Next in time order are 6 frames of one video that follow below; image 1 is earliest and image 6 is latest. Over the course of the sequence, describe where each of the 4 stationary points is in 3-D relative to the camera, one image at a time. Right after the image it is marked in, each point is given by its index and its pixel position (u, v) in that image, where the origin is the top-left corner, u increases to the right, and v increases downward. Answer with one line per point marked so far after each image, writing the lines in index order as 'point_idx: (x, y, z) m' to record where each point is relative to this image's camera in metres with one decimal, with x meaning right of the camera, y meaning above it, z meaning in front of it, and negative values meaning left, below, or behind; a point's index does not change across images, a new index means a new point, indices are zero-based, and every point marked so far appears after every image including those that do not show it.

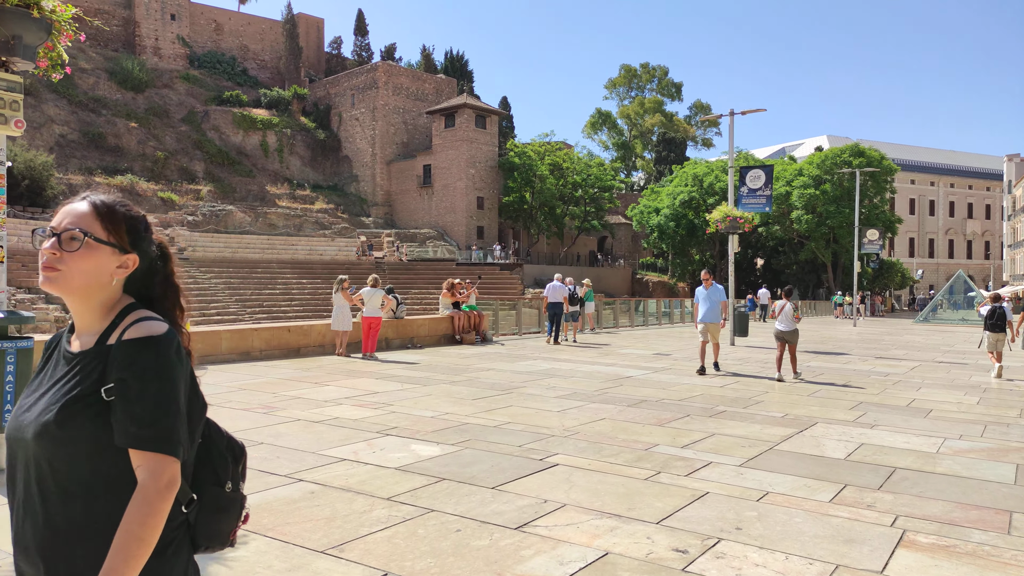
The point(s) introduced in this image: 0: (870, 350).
0: (+9.2, -1.6, +18.8) m
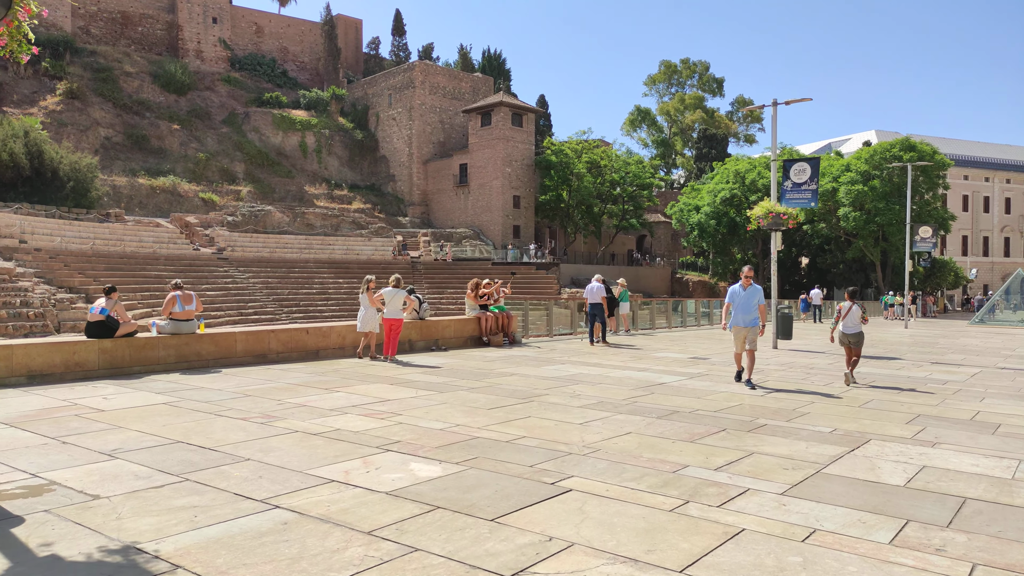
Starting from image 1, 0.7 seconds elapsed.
0: (+9.9, -1.6, +17.6) m
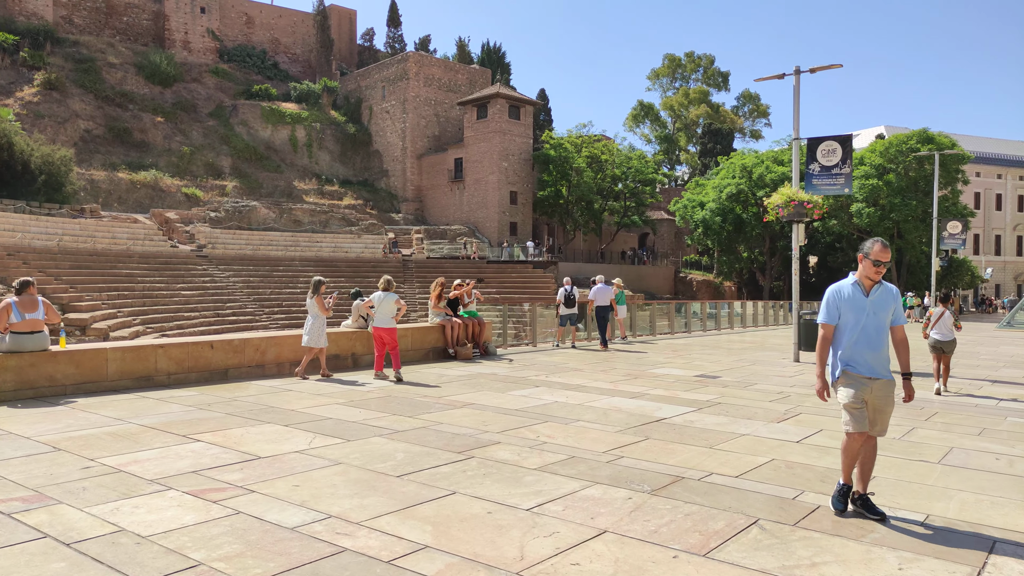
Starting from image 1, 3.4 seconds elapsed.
0: (+9.4, -1.7, +14.9) m
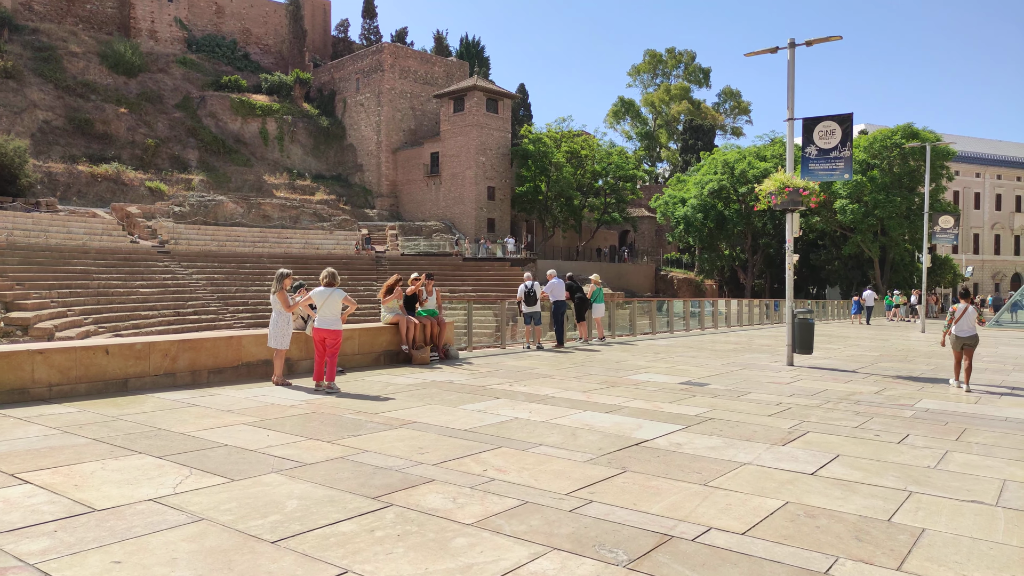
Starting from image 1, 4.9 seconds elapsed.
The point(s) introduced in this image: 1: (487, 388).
0: (+8.8, -1.6, +13.7) m
1: (-0.3, -1.3, +9.6) m
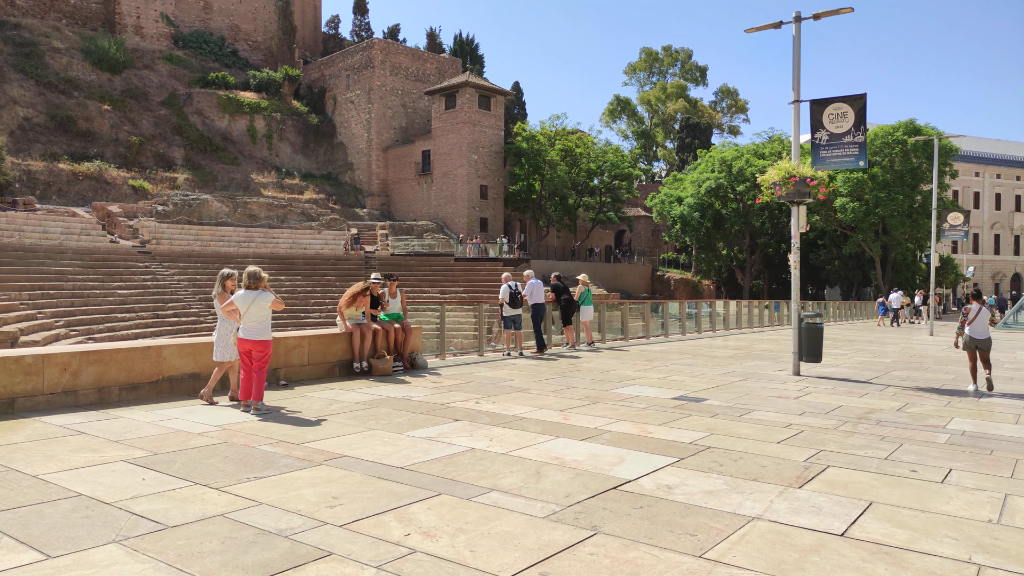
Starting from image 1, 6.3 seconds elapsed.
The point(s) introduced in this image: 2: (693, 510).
0: (+8.4, -1.6, +12.3) m
1: (-0.7, -1.3, +8.2) m
2: (+1.2, -1.4, +4.7) m
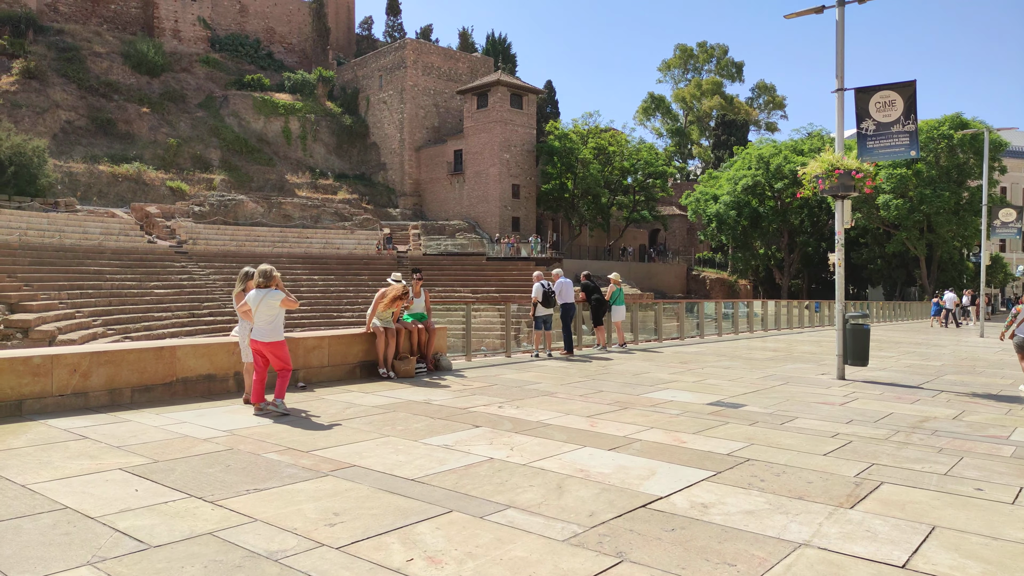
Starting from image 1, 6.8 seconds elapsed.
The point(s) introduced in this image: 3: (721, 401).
0: (+8.8, -1.6, +11.5) m
1: (-0.4, -1.3, +7.8) m
2: (+1.3, -1.4, +4.2) m
3: (+2.5, -1.4, +8.8) m
